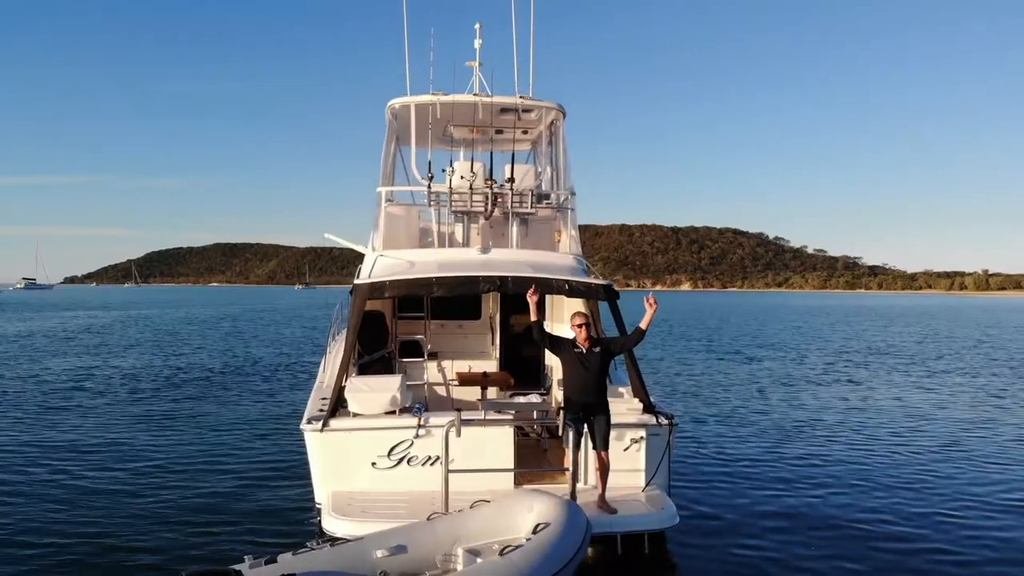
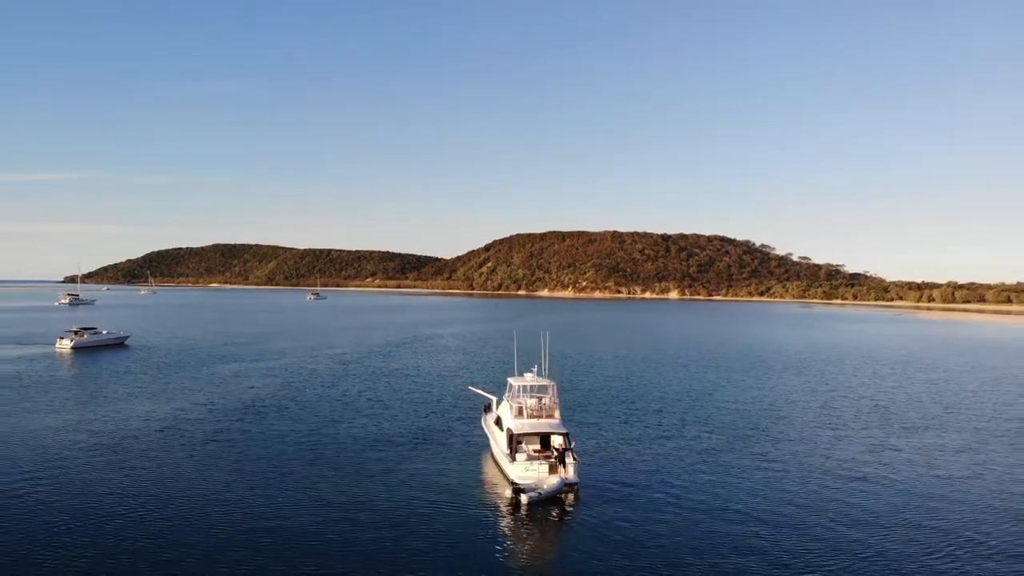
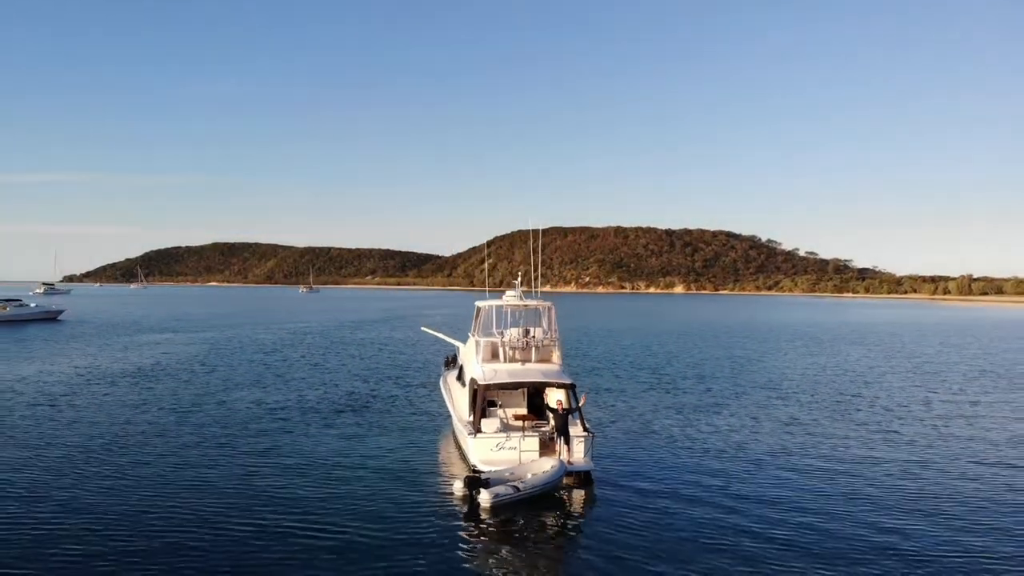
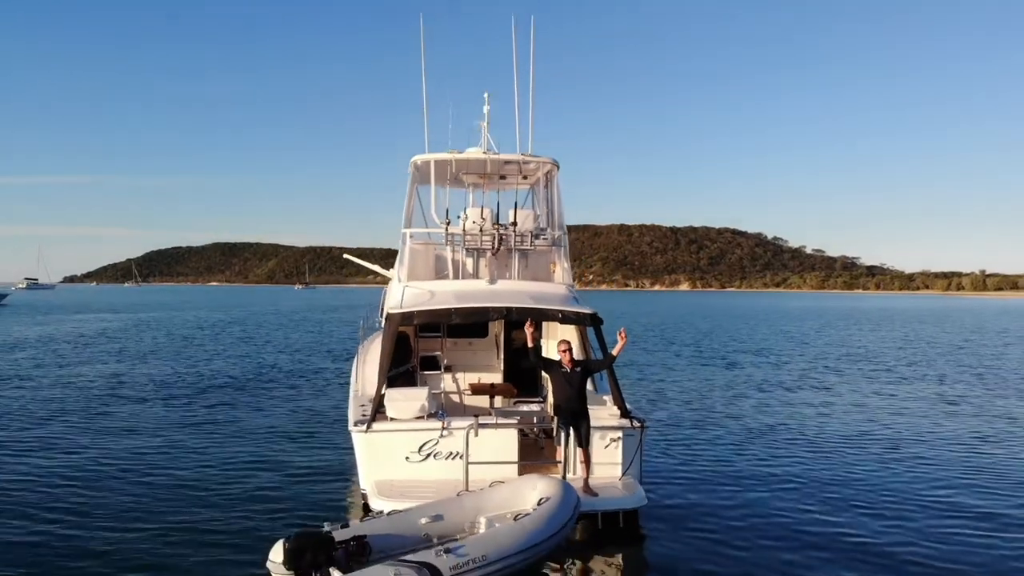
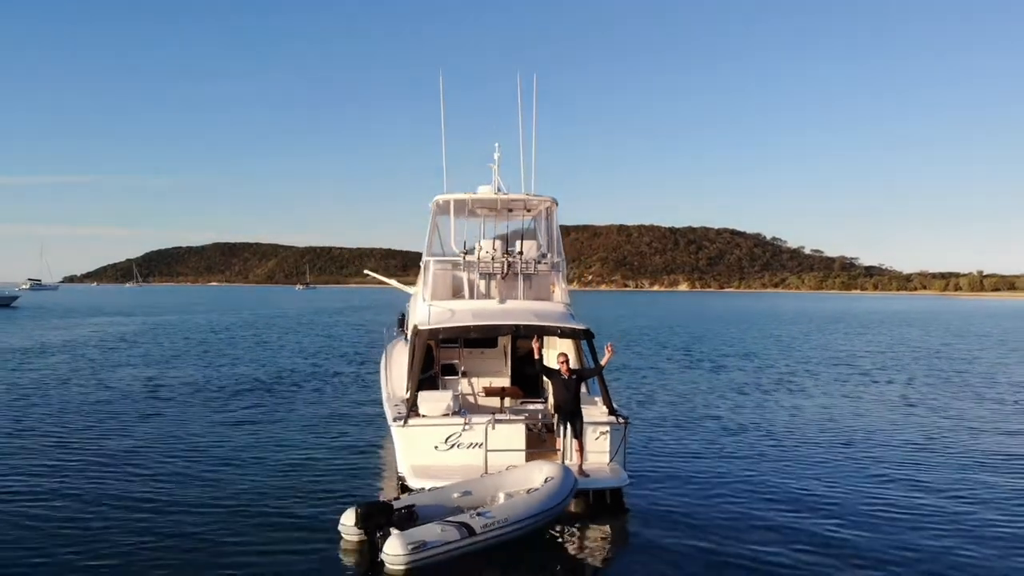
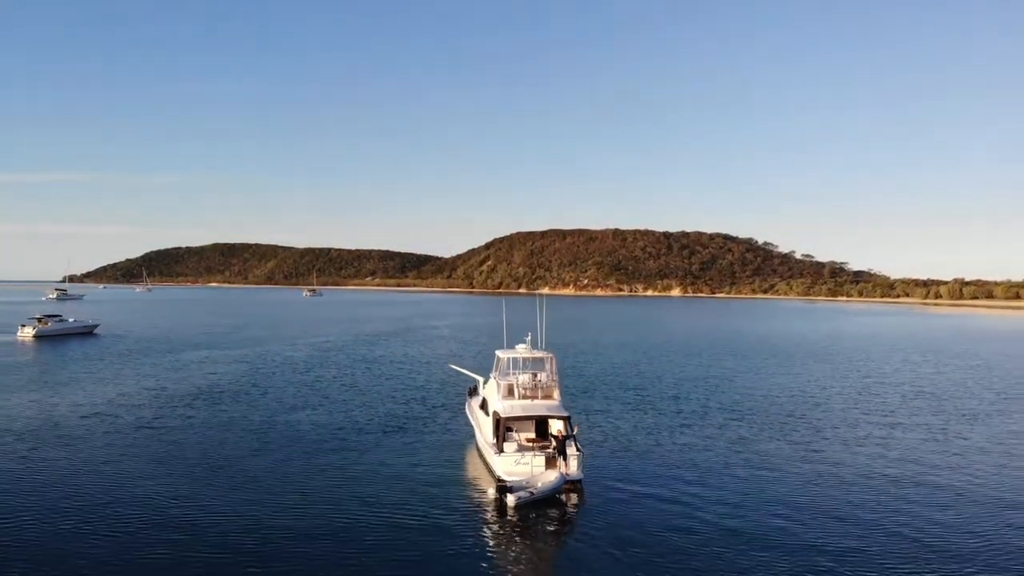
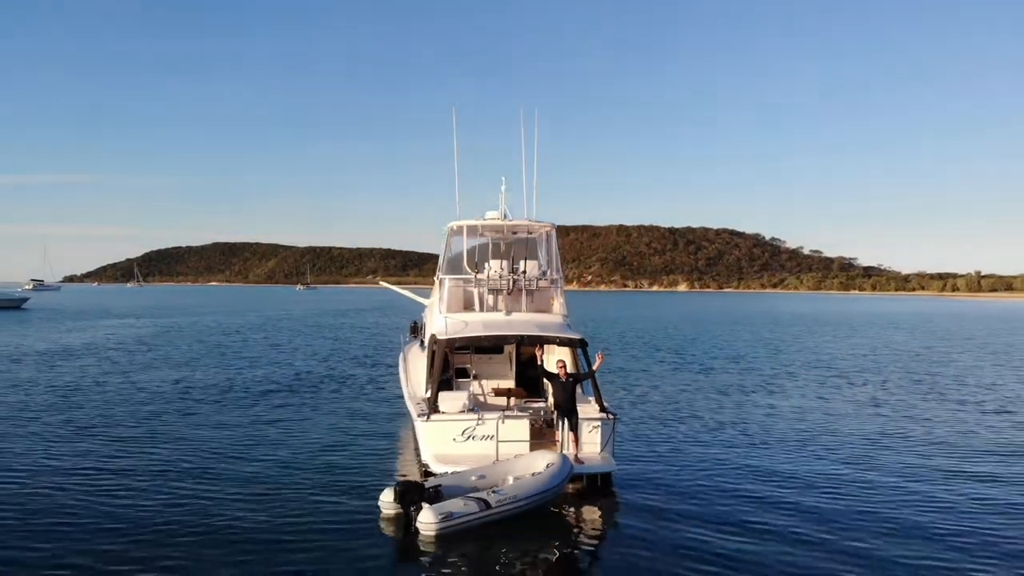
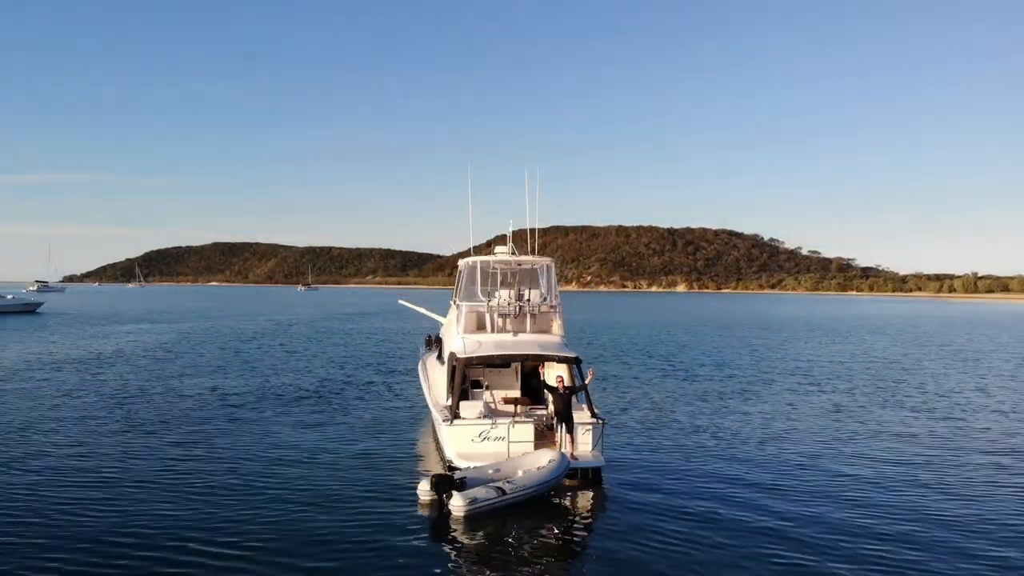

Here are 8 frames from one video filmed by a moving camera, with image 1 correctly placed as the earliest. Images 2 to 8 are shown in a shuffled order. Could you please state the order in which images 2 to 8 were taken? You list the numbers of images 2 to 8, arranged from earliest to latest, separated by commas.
4, 5, 7, 8, 3, 6, 2
